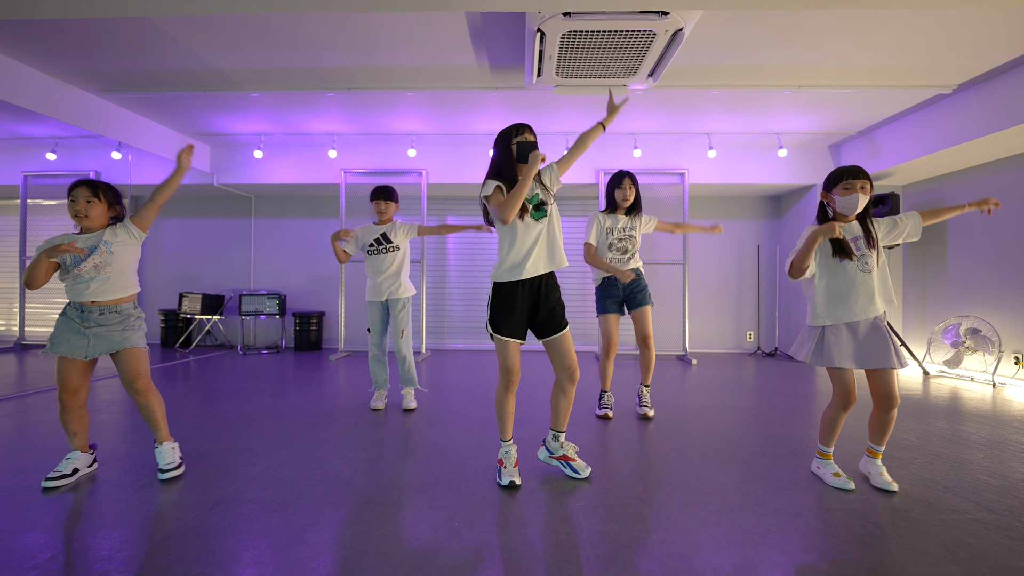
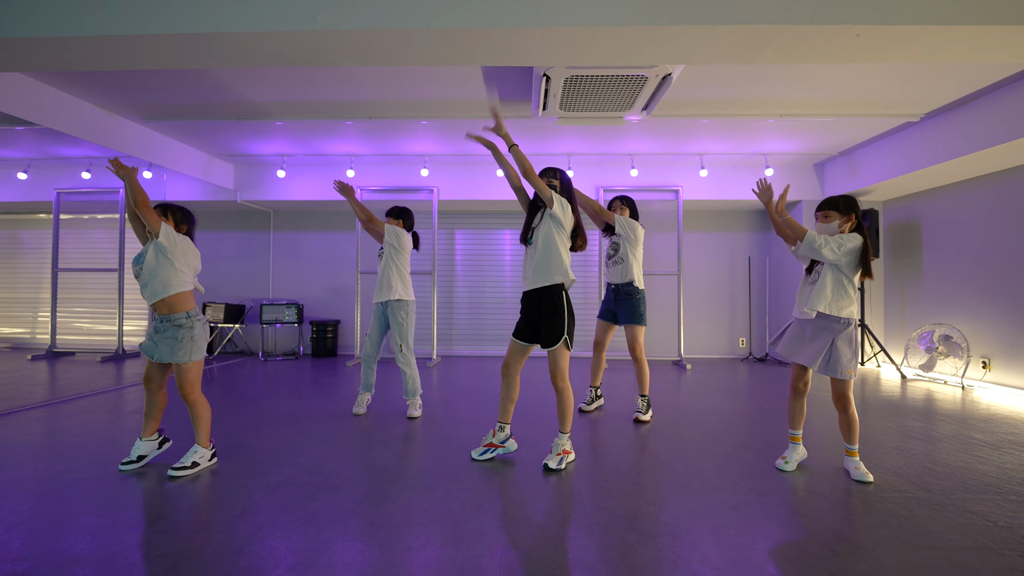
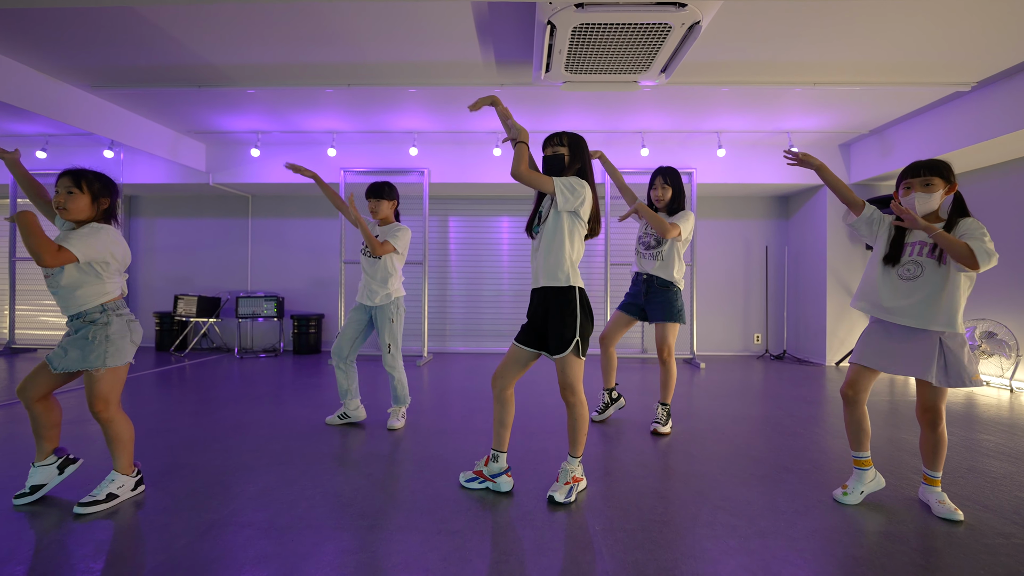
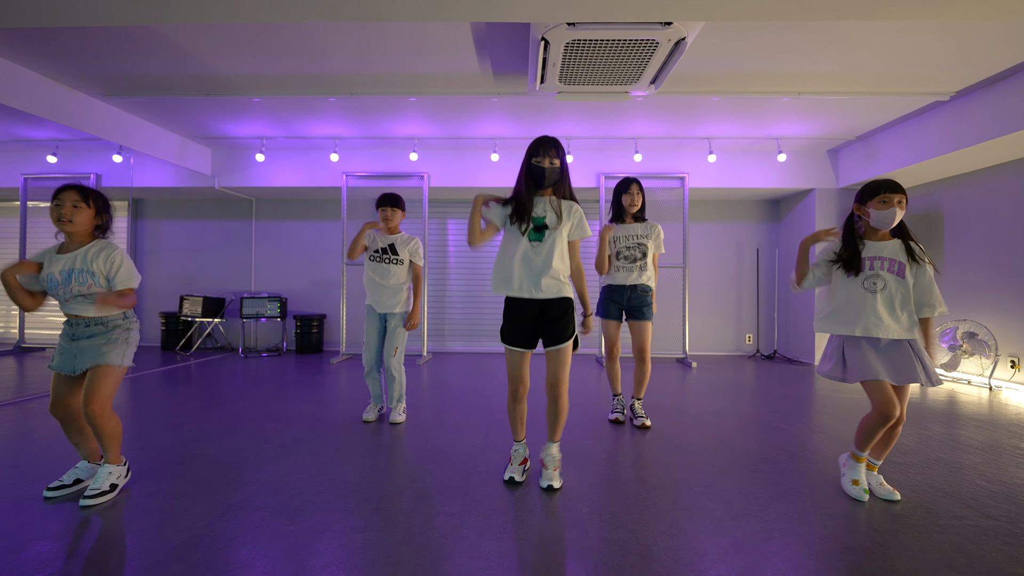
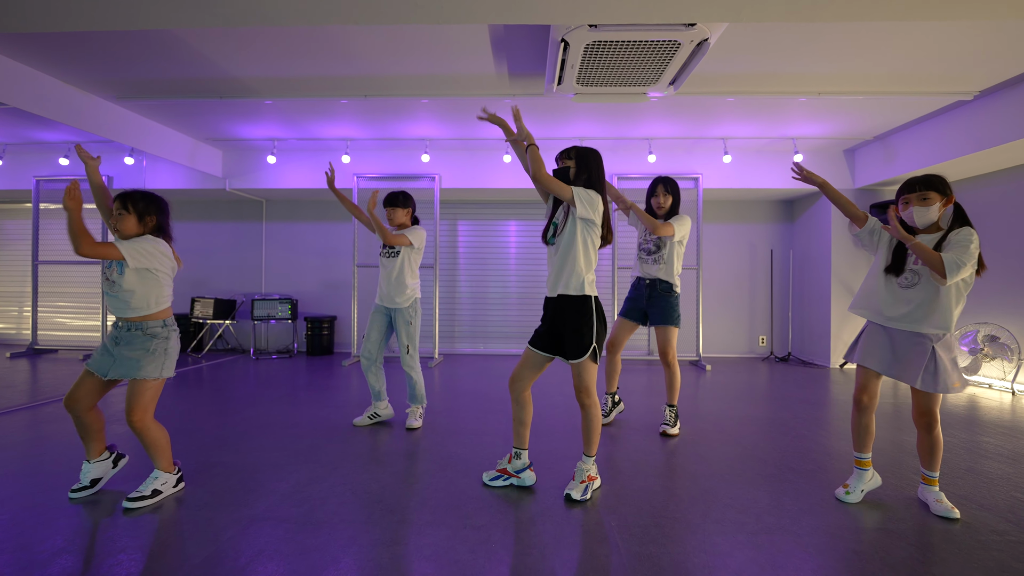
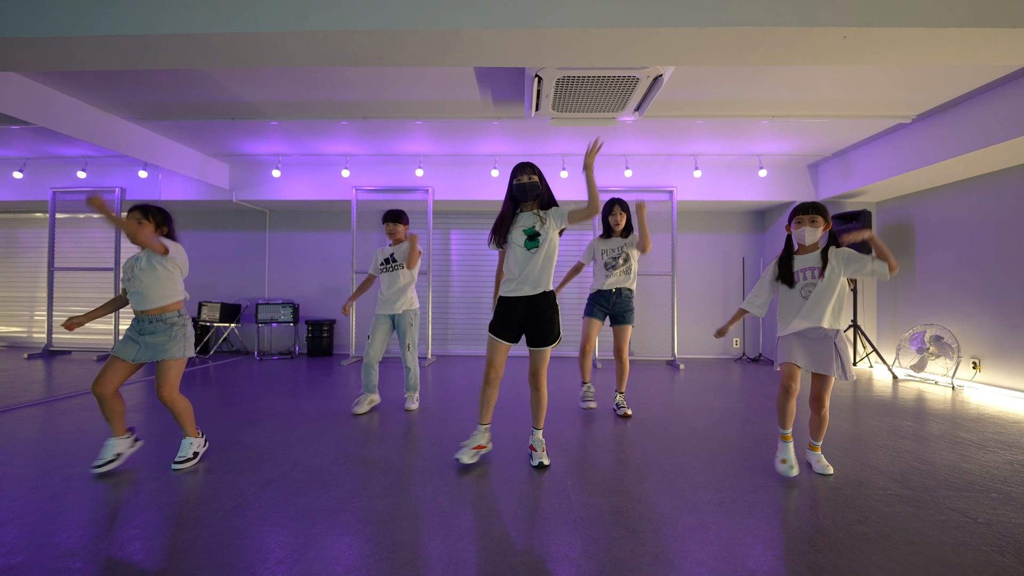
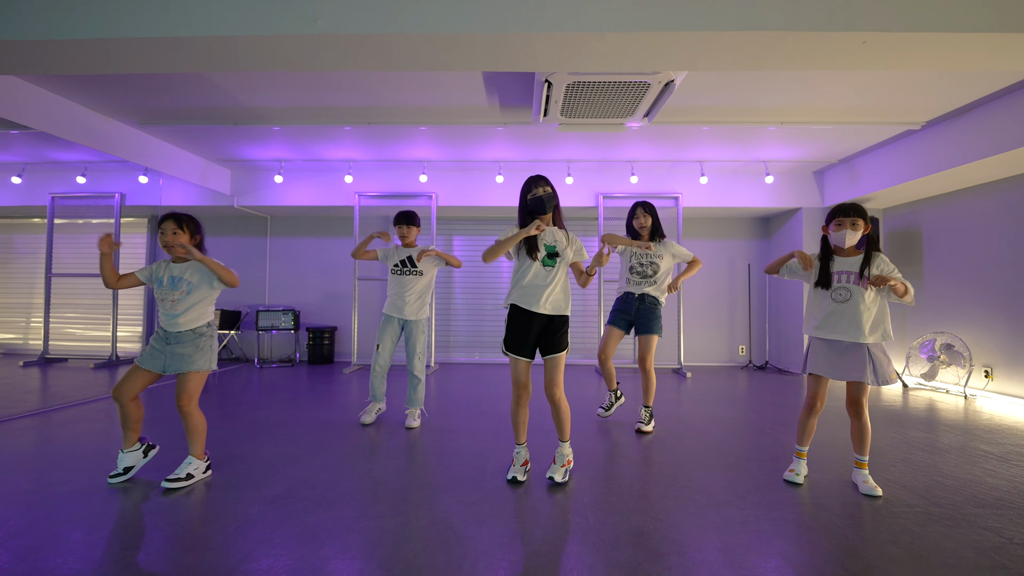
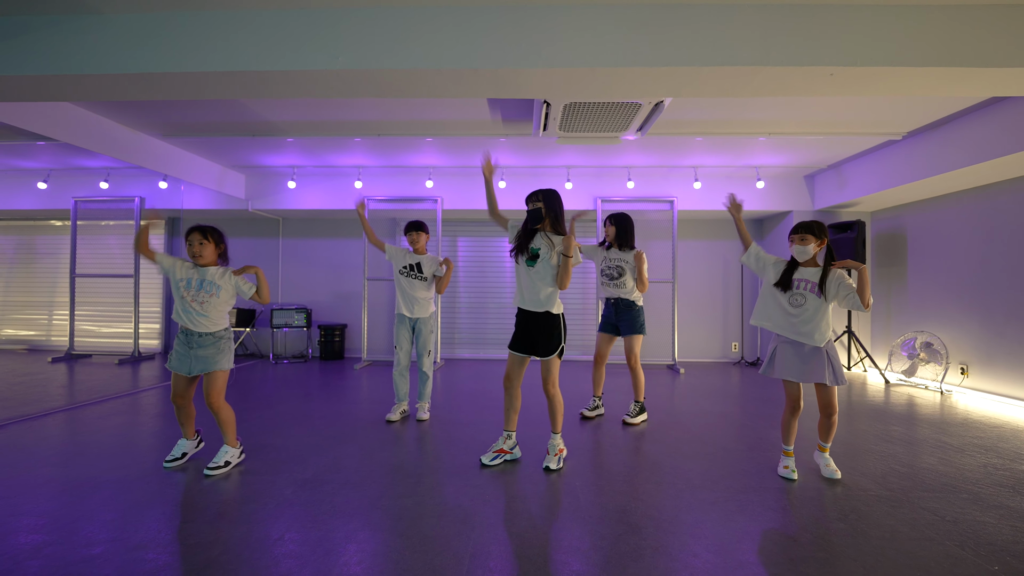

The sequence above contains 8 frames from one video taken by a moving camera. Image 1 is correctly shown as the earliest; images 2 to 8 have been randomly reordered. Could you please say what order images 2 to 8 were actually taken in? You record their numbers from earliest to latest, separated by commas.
6, 4, 8, 5, 2, 3, 7
